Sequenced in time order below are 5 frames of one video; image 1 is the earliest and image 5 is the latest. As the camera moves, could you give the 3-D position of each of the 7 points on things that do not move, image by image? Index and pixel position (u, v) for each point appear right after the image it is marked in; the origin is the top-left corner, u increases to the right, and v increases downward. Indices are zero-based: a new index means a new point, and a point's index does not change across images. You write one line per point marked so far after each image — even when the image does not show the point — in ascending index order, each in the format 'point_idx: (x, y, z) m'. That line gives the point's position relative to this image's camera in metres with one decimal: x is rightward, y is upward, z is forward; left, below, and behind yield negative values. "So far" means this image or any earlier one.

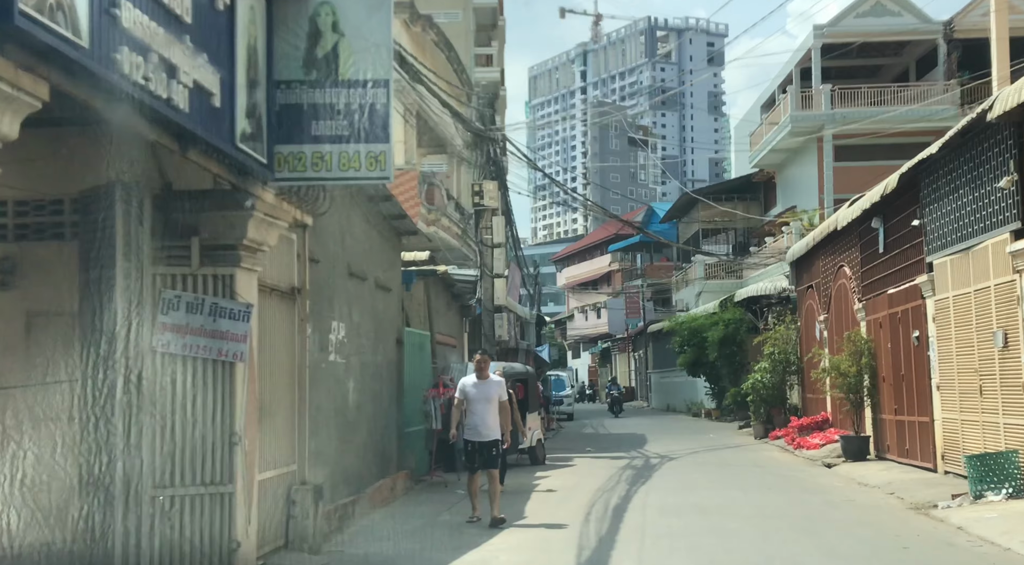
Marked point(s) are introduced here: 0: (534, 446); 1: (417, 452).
0: (+0.4, -2.6, +17.8) m
1: (-1.3, -2.4, +15.5) m
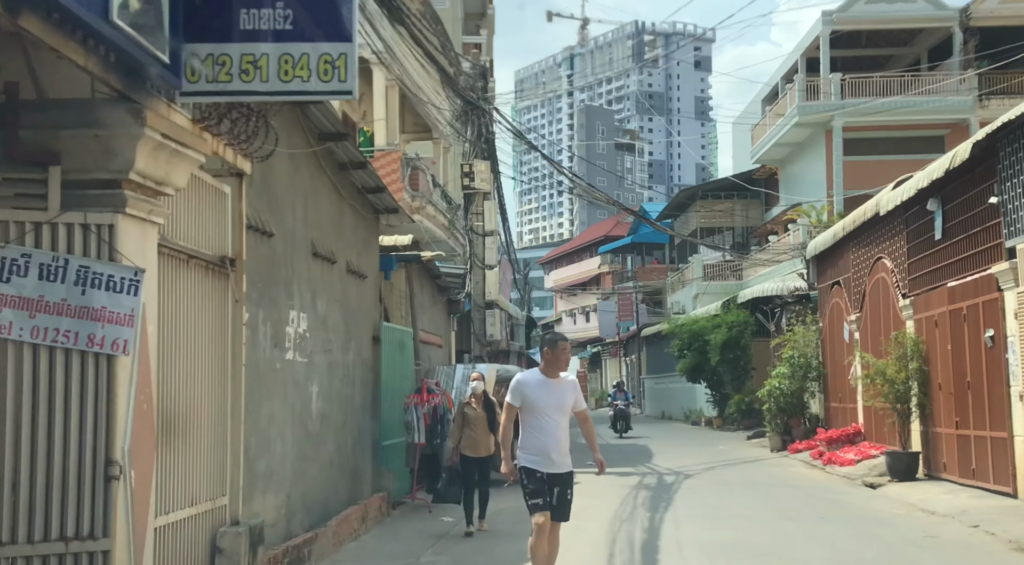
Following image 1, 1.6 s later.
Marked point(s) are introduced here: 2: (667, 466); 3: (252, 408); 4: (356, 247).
0: (+0.3, -2.5, +15.5) m
1: (-1.4, -2.2, +13.1) m
2: (+2.5, -3.0, +18.2) m
3: (-2.0, -1.0, +8.6) m
4: (-1.7, +0.4, +12.2) m
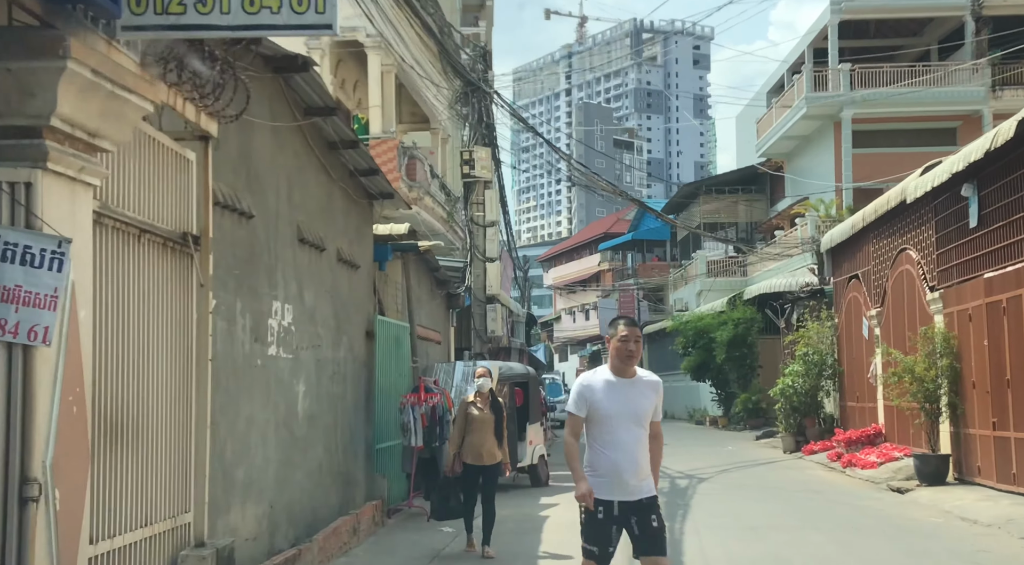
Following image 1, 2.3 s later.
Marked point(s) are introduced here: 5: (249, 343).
0: (+0.3, -2.4, +14.6) m
1: (-1.3, -2.1, +12.2) m
2: (+2.6, -2.9, +17.3) m
3: (-2.0, -0.9, +7.7) m
4: (-1.6, +0.5, +11.2) m
5: (-1.9, -0.4, +8.2) m
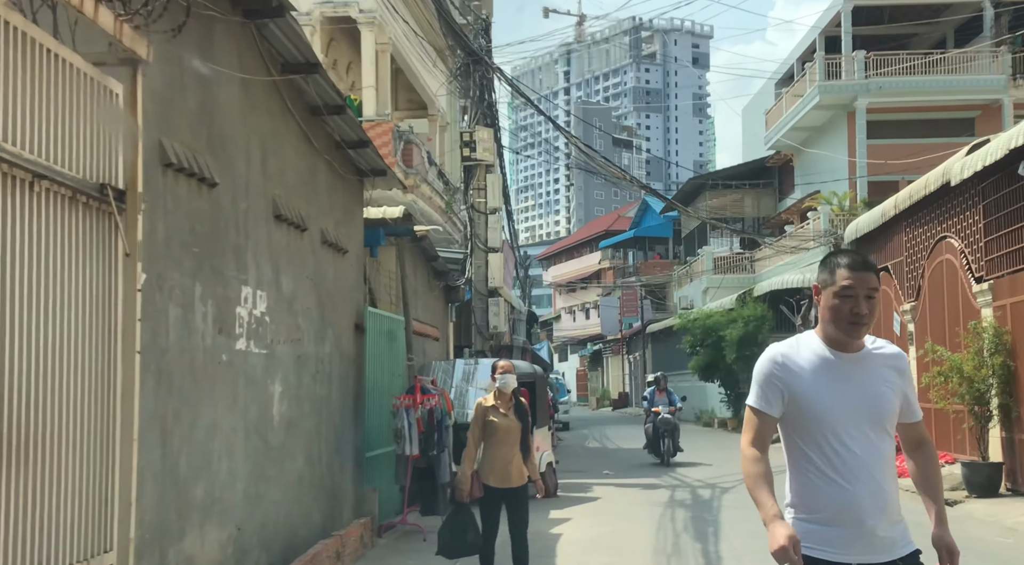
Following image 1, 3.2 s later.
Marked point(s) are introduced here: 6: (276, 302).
0: (+0.4, -2.2, +13.3) m
1: (-1.2, -2.0, +10.9) m
2: (+2.6, -2.8, +16.0) m
3: (-1.9, -0.8, +6.4) m
4: (-1.6, +0.6, +9.9) m
5: (-1.9, -0.3, +6.9) m
6: (-1.7, -0.1, +8.2) m
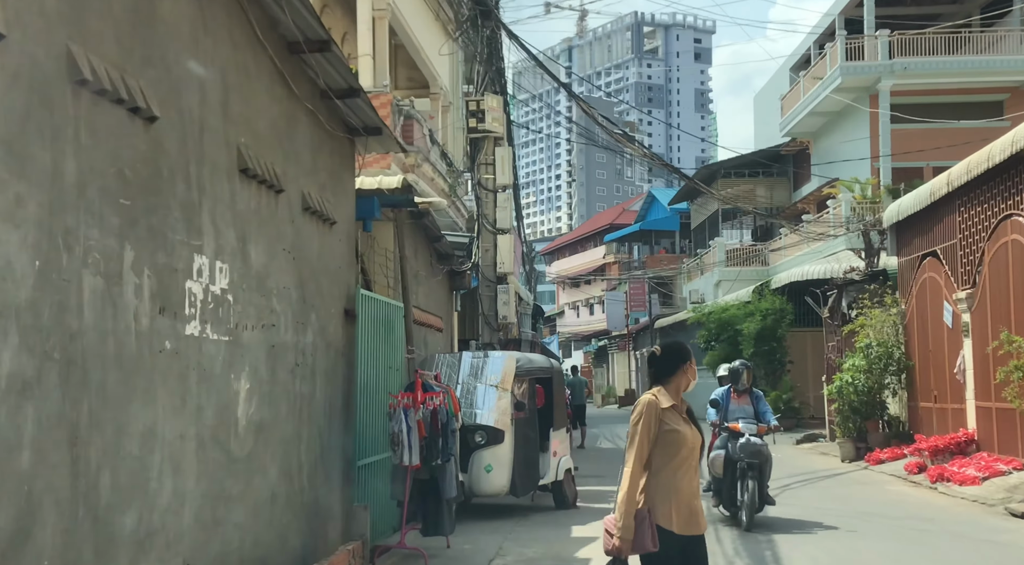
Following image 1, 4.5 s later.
0: (+0.5, -2.1, +11.6) m
1: (-1.1, -1.8, +9.3) m
2: (+2.8, -2.6, +14.4) m
3: (-1.8, -0.6, +4.8) m
4: (-1.4, +0.8, +8.3) m
5: (-1.7, -0.2, +5.3) m
6: (-1.6, 0.0, +6.6) m
